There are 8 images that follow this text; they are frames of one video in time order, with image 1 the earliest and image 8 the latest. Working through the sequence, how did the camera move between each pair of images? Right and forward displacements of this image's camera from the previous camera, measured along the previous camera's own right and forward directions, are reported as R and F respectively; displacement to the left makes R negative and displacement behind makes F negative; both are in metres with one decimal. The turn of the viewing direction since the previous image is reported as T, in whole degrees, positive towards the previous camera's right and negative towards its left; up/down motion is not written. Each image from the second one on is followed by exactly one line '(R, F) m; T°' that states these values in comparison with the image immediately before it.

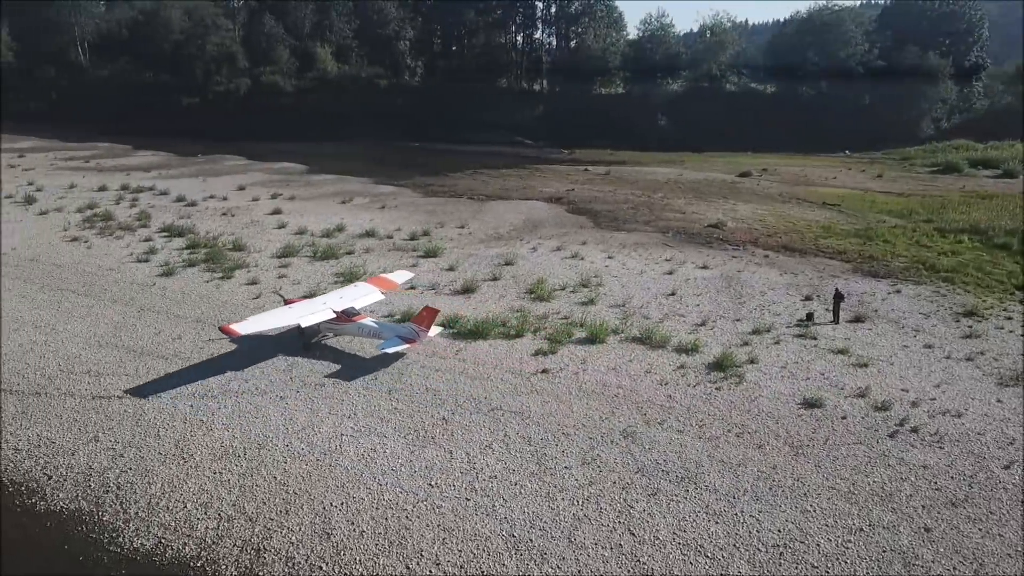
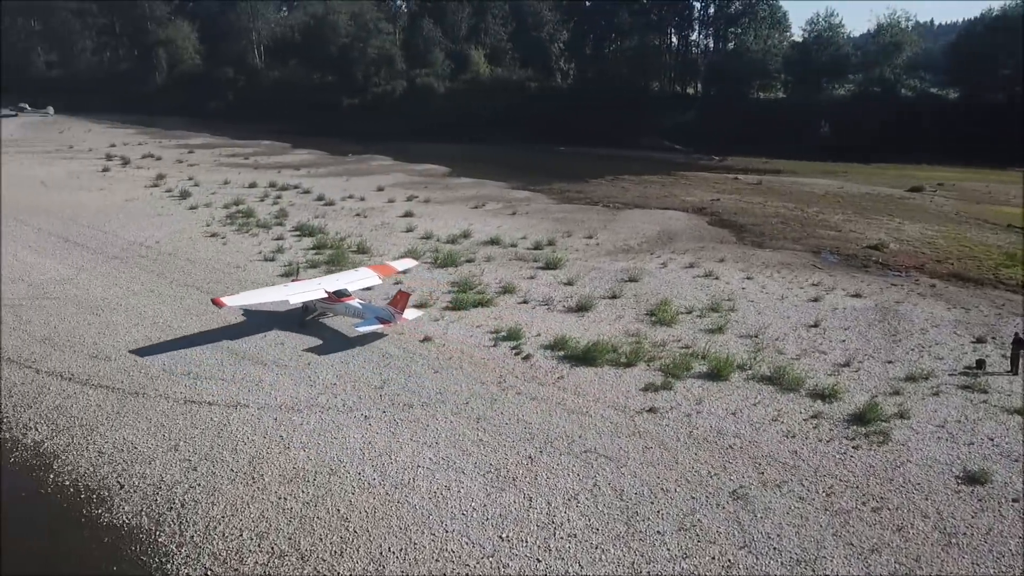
(+0.6, +1.3) m; -11°
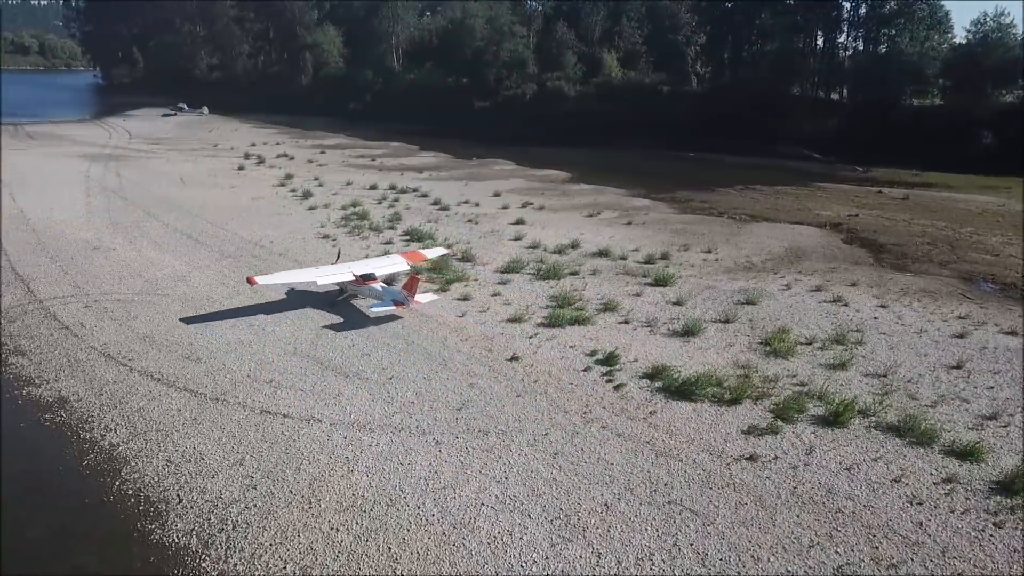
(+0.6, +1.0) m; -9°
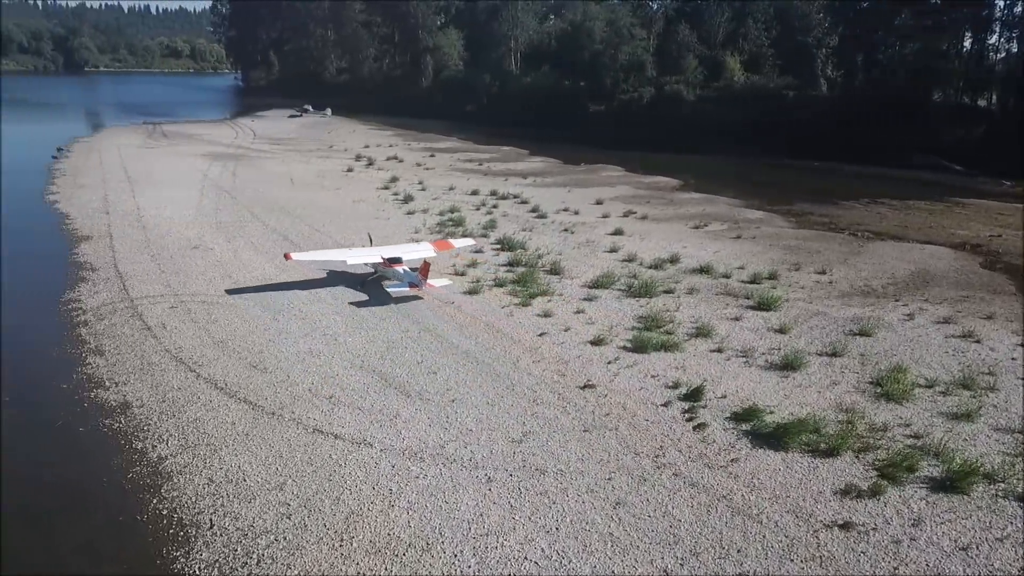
(+0.6, +1.1) m; -8°
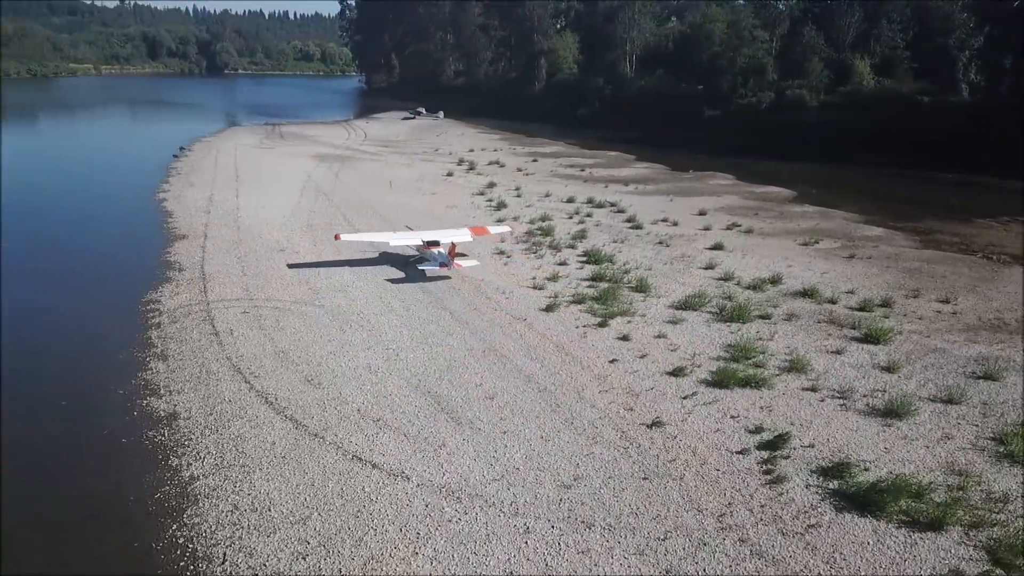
(+0.7, +1.1) m; -8°
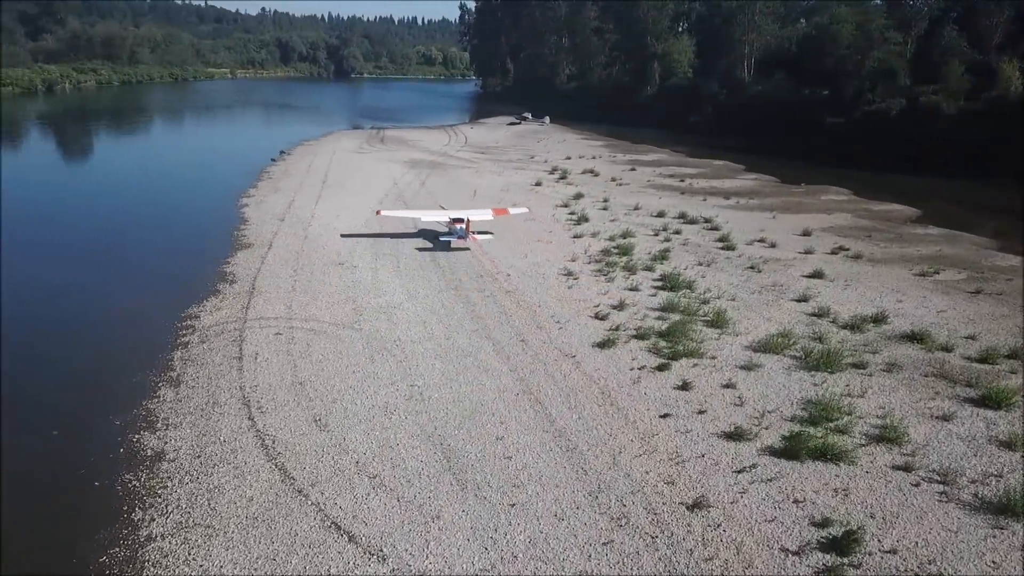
(+1.2, +1.9) m; -8°
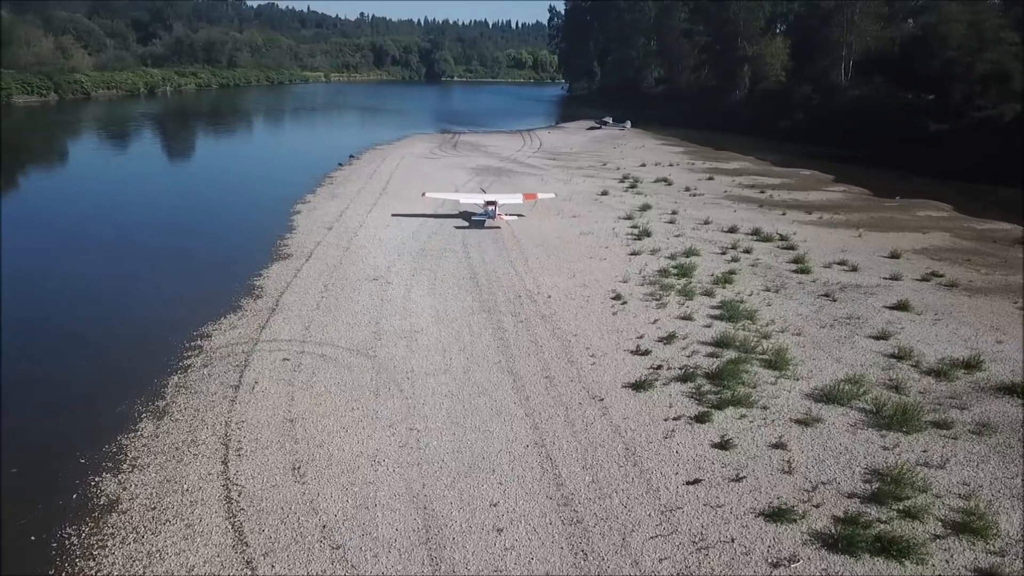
(+1.1, +1.8) m; -6°
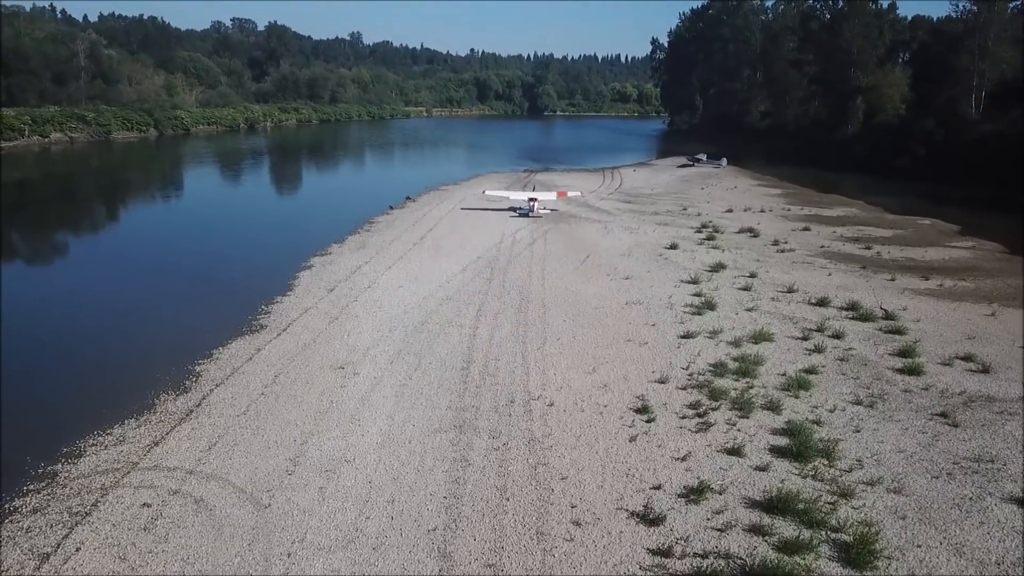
(+2.1, +4.9) m; -7°
